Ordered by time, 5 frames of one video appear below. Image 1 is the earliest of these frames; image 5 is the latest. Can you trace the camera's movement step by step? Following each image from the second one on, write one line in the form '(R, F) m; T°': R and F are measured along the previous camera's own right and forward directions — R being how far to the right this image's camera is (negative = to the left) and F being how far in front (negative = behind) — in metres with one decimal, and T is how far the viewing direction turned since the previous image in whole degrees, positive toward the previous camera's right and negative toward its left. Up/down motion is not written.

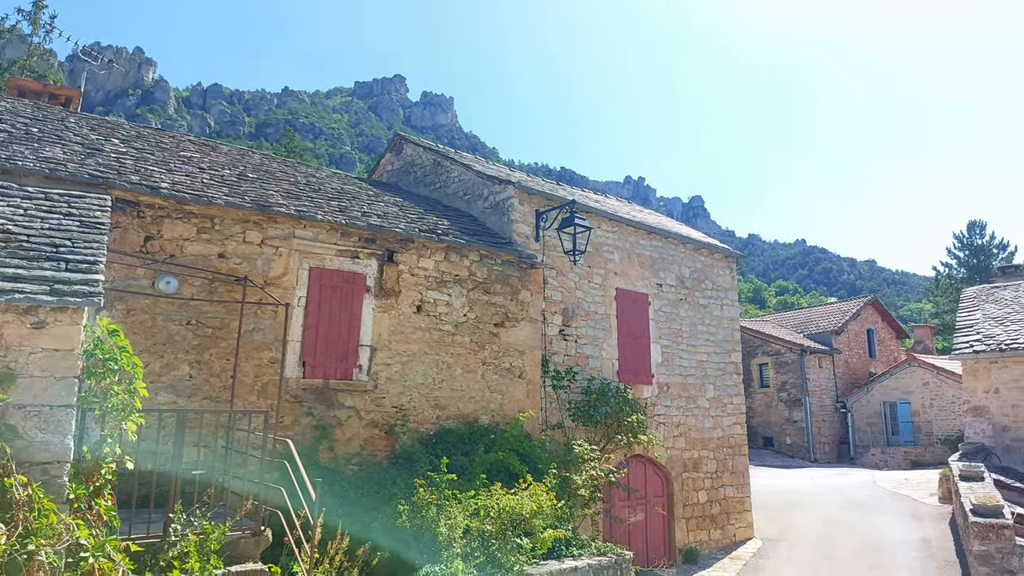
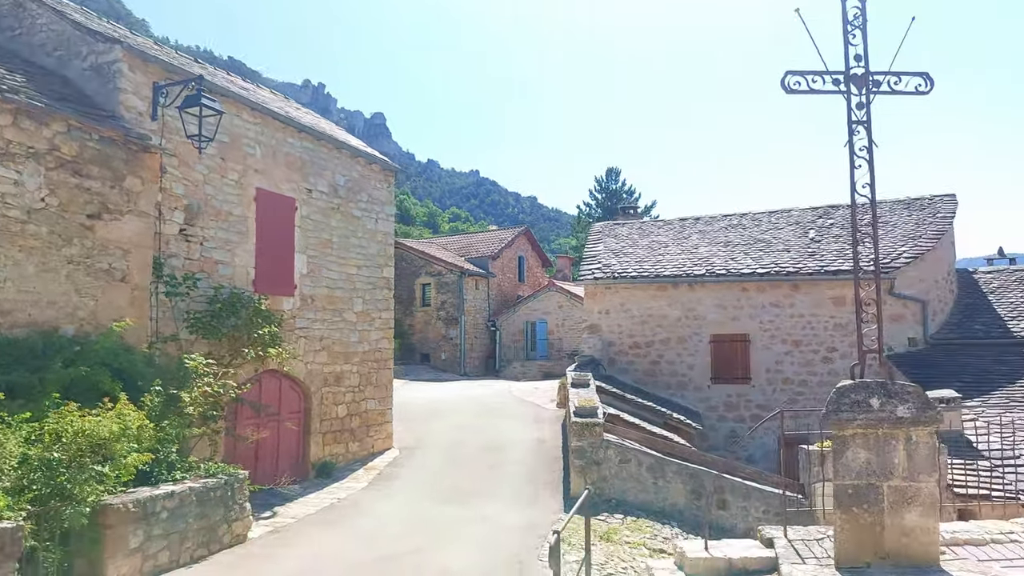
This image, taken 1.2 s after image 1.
(+0.5, +0.3) m; +25°
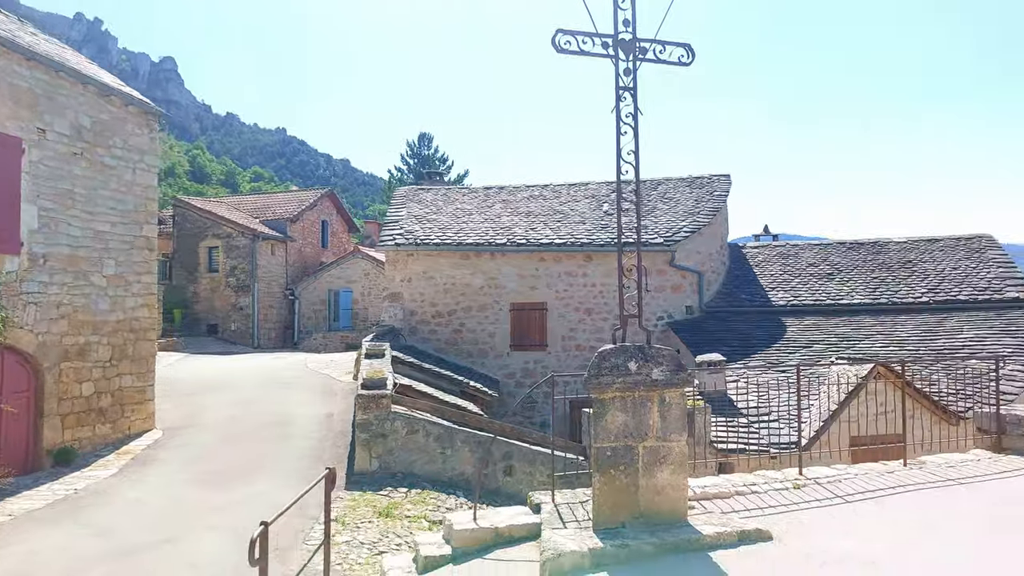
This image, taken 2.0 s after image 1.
(+0.4, +0.3) m; +14°
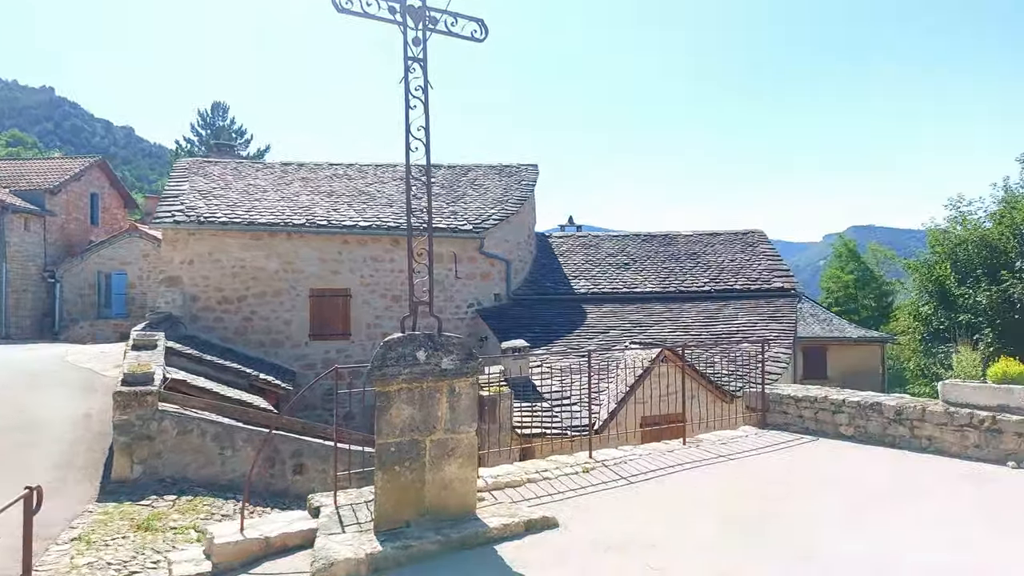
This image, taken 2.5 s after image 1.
(+0.2, +0.3) m; +15°
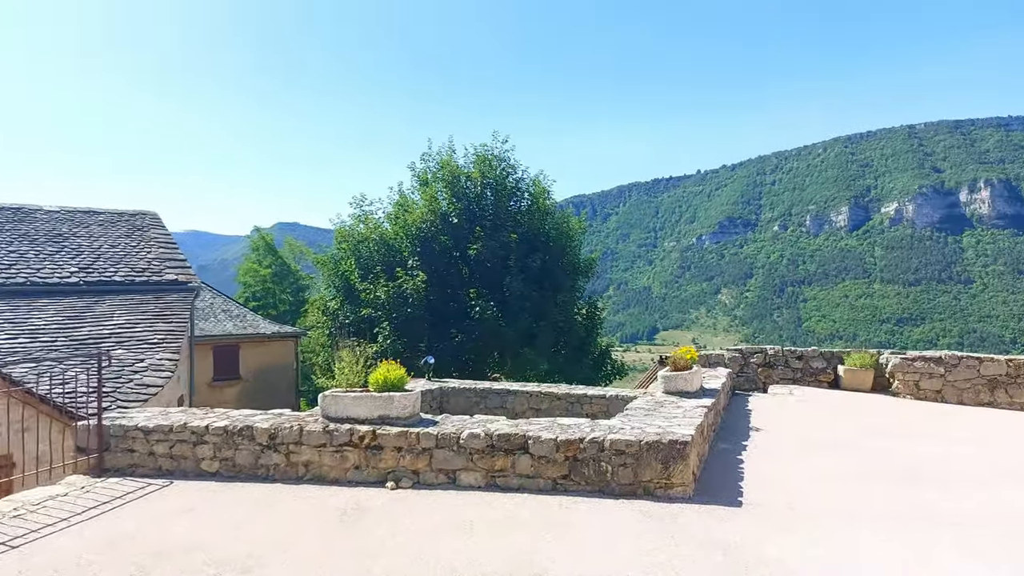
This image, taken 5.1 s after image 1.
(+1.1, +1.4) m; +43°
